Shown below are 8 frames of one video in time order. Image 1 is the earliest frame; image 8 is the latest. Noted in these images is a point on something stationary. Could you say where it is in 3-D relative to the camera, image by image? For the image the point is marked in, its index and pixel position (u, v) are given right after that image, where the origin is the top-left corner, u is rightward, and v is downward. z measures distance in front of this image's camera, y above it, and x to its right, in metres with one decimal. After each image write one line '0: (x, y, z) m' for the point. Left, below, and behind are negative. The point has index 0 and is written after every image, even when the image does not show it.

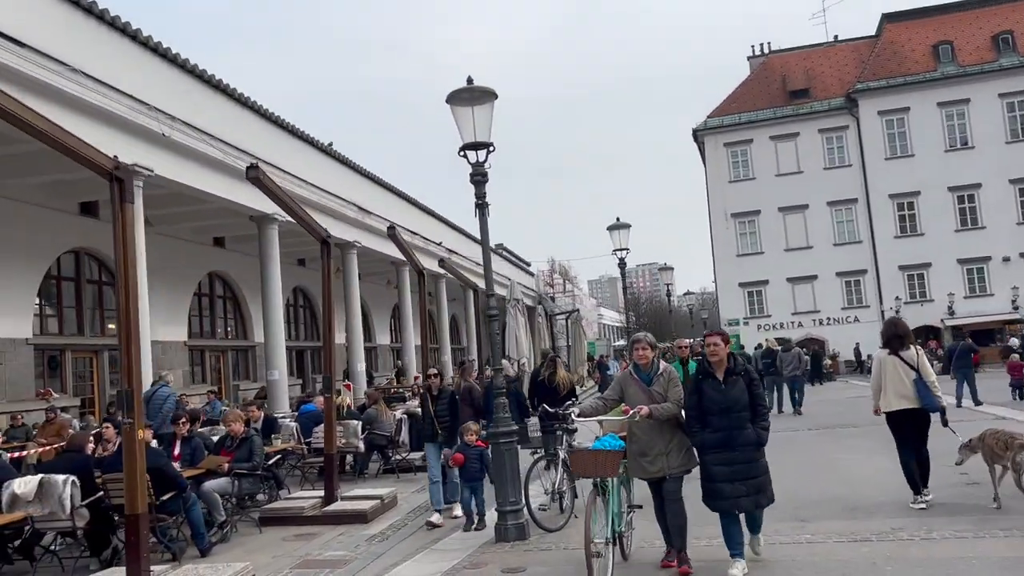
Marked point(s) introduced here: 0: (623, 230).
0: (+1.8, +1.0, +15.0) m
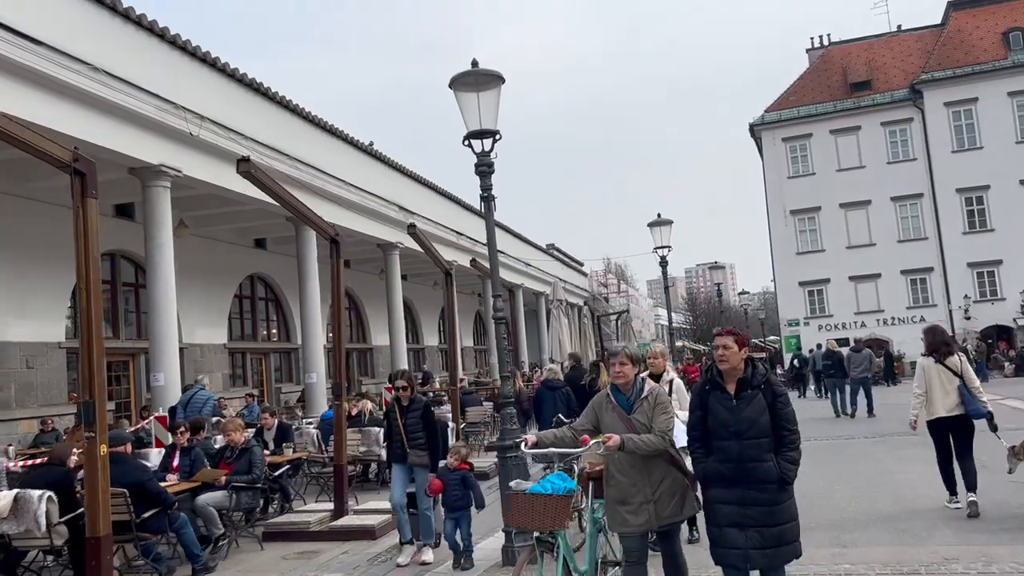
0: (+2.4, +1.0, +14.3) m
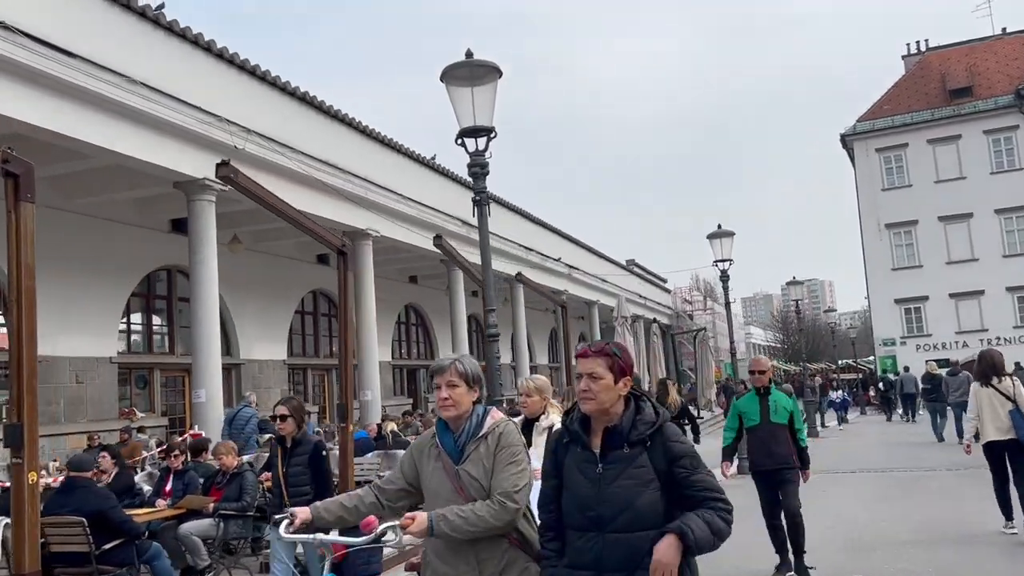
0: (+3.1, +0.7, +13.4) m
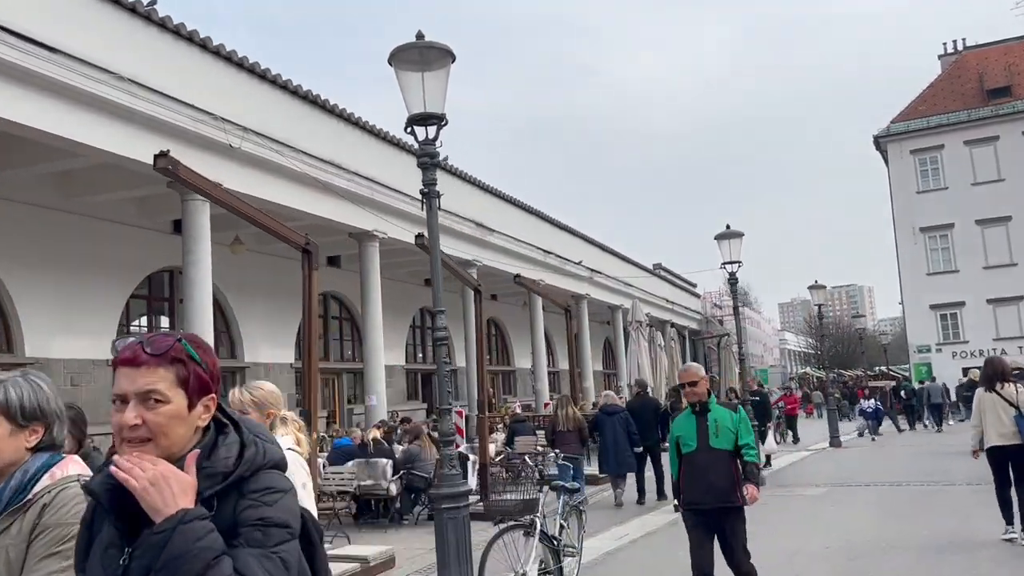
0: (+3.1, +0.7, +12.8) m
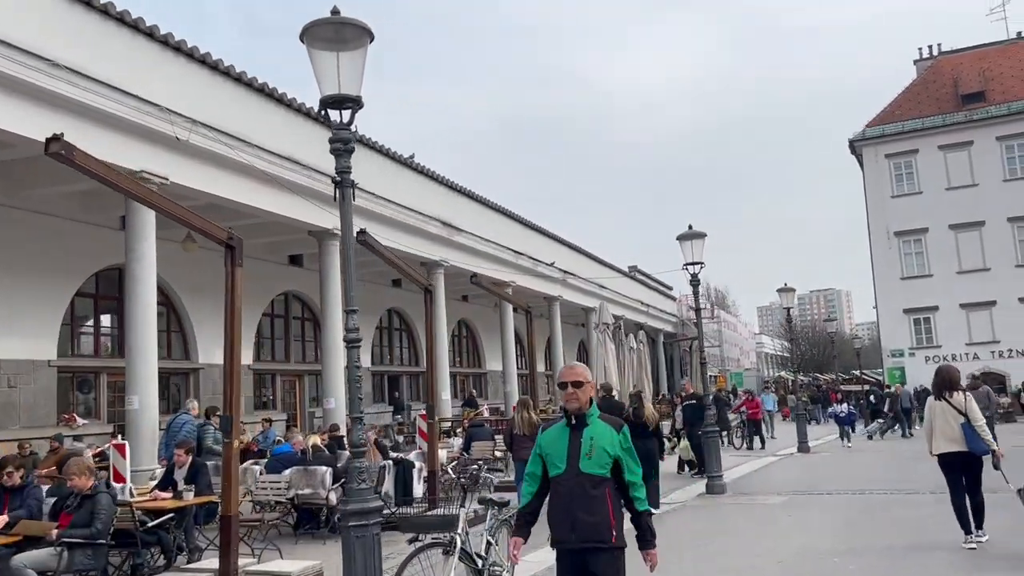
0: (+2.5, +0.7, +12.5) m
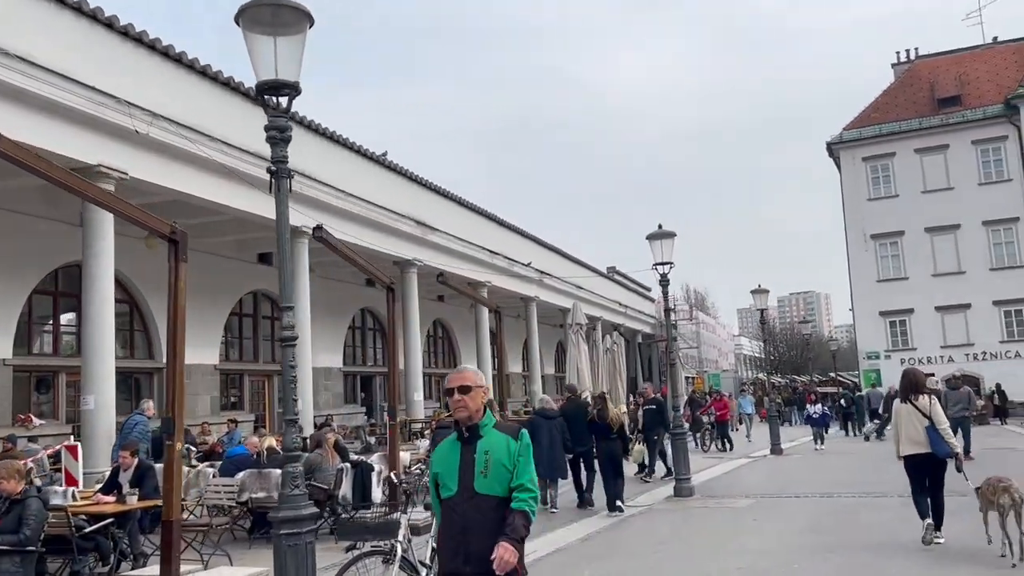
0: (+2.1, +0.7, +12.3) m
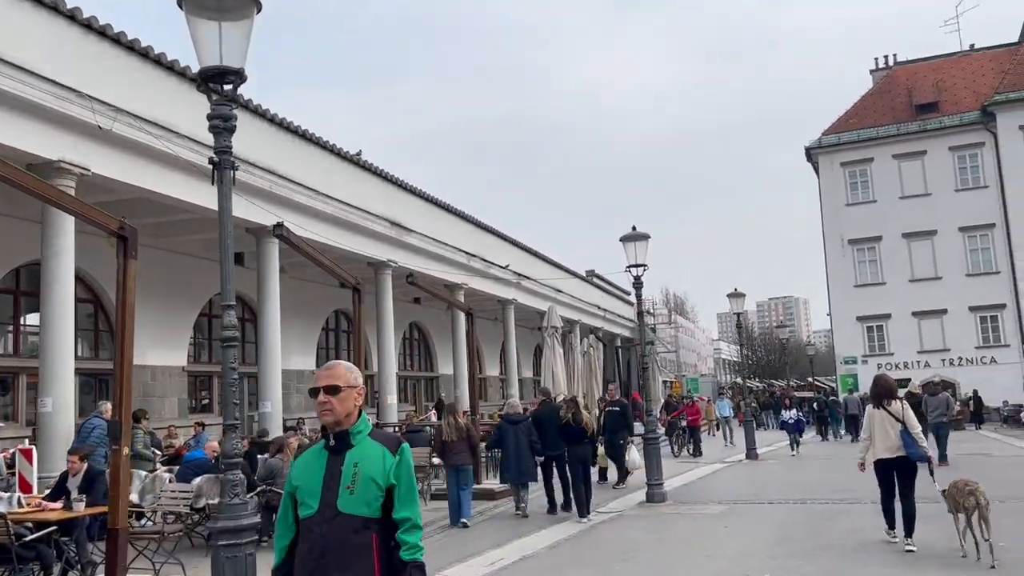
0: (+1.7, +0.6, +12.1) m
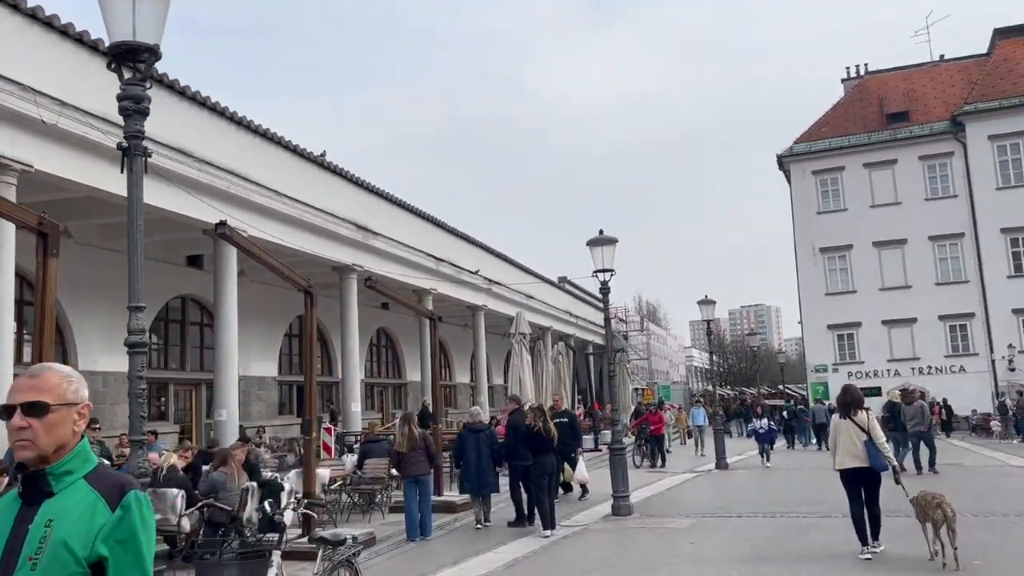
0: (+1.2, +0.6, +11.8) m
